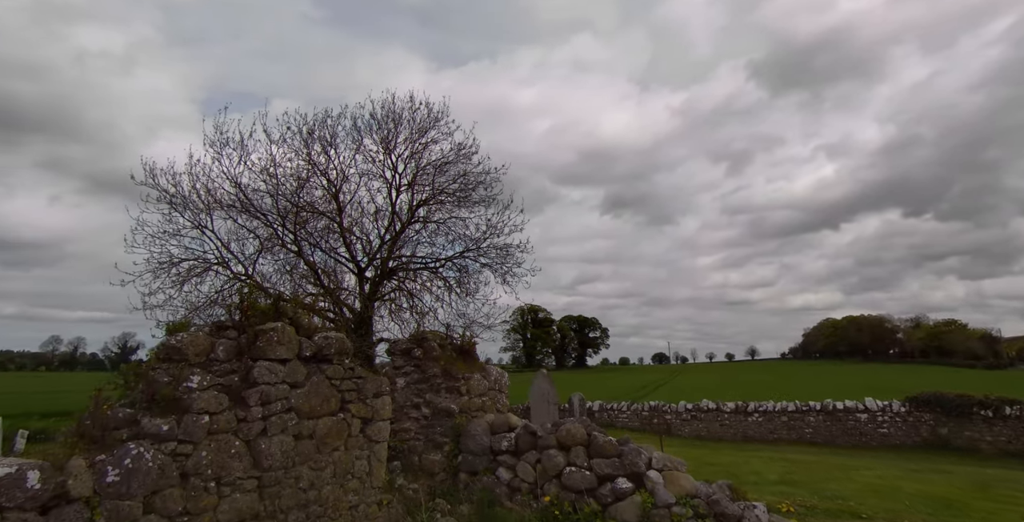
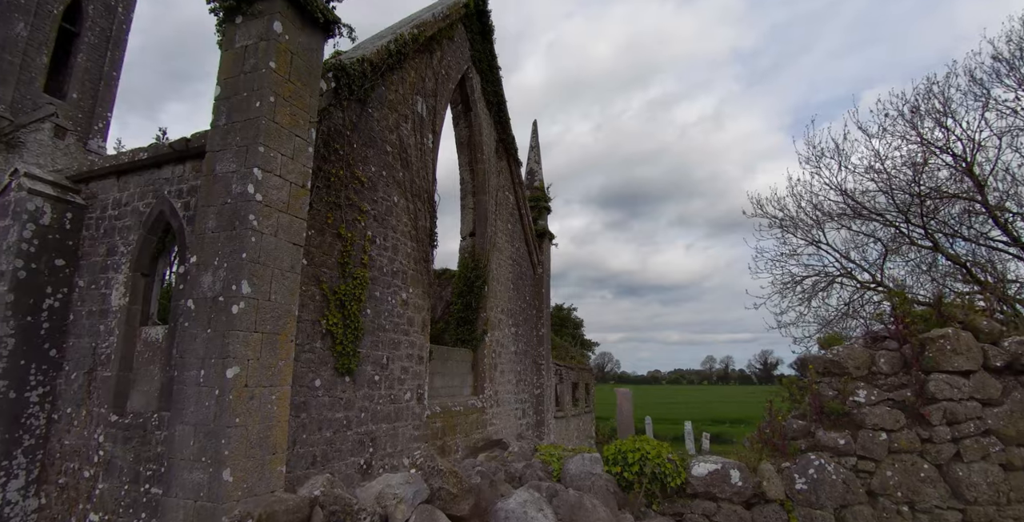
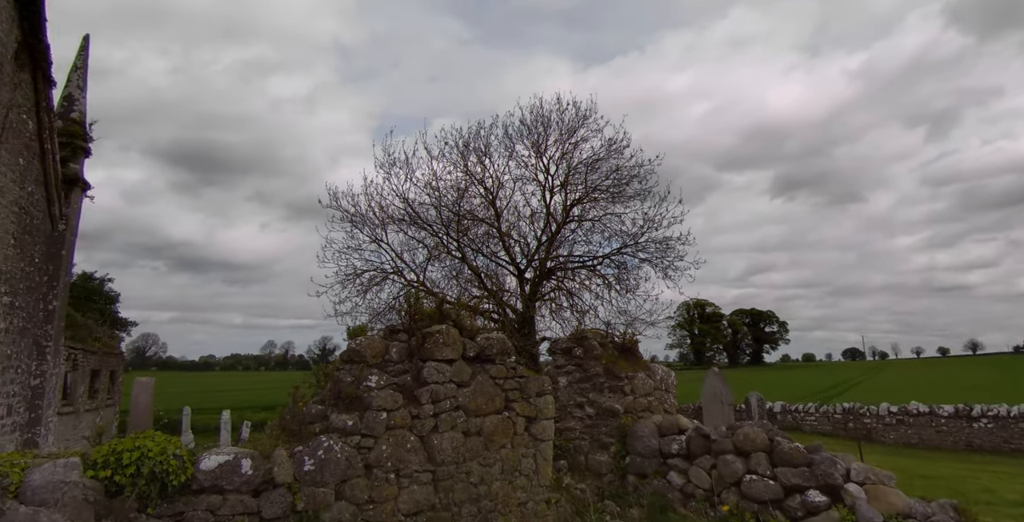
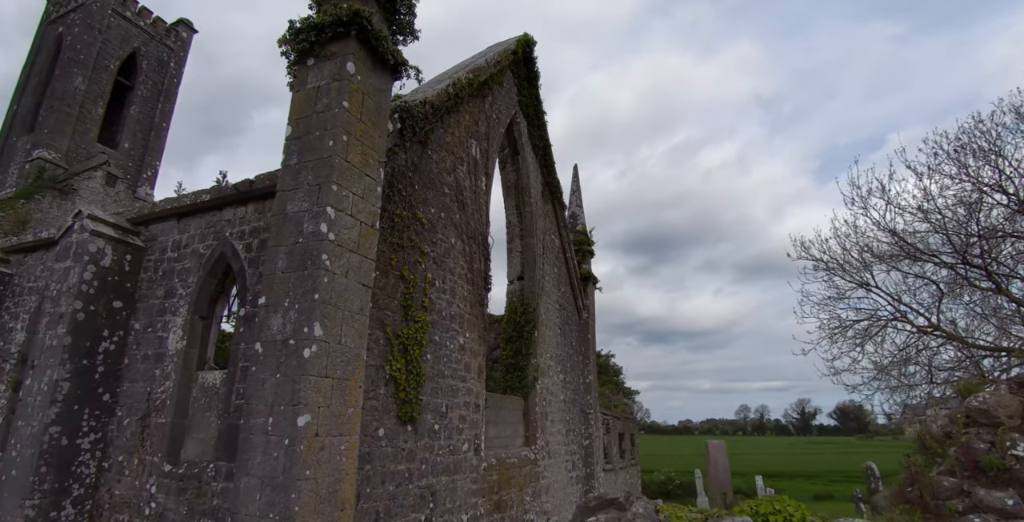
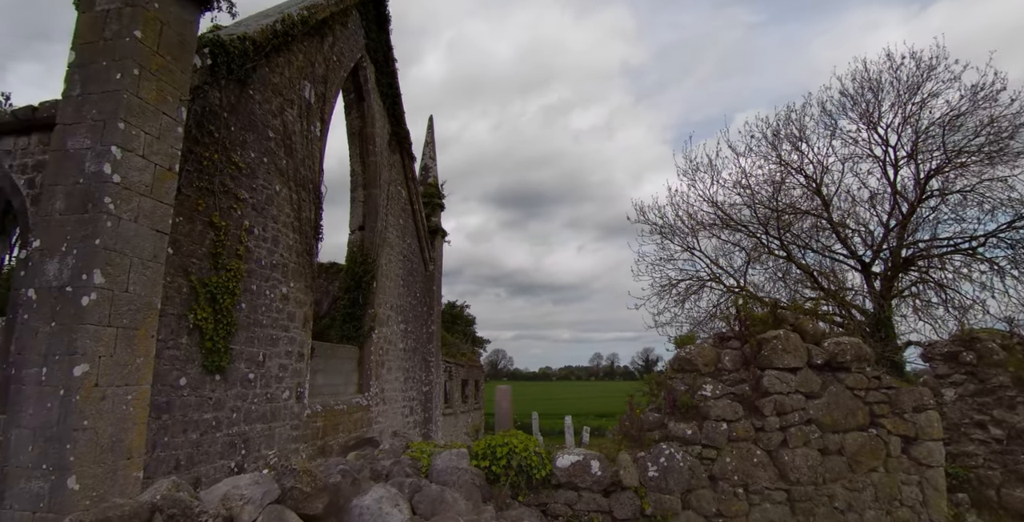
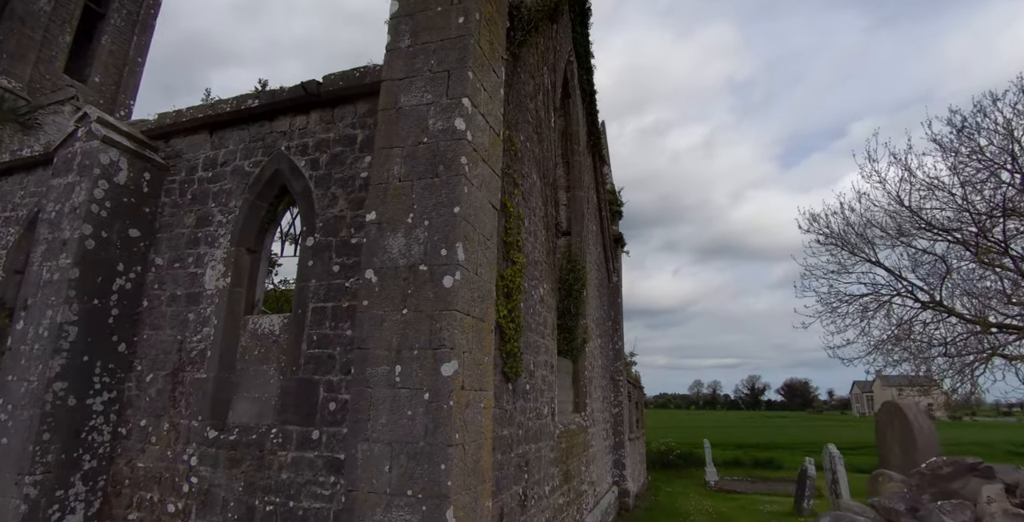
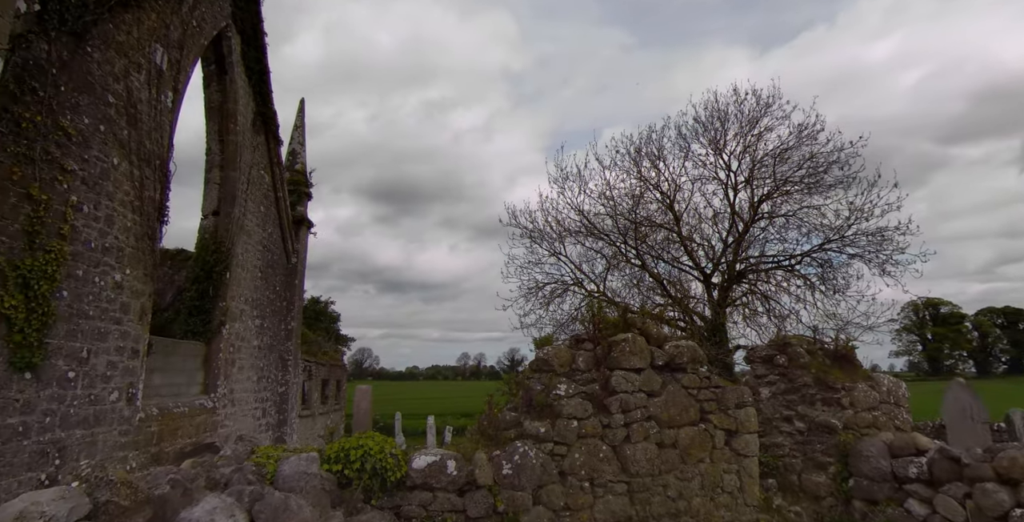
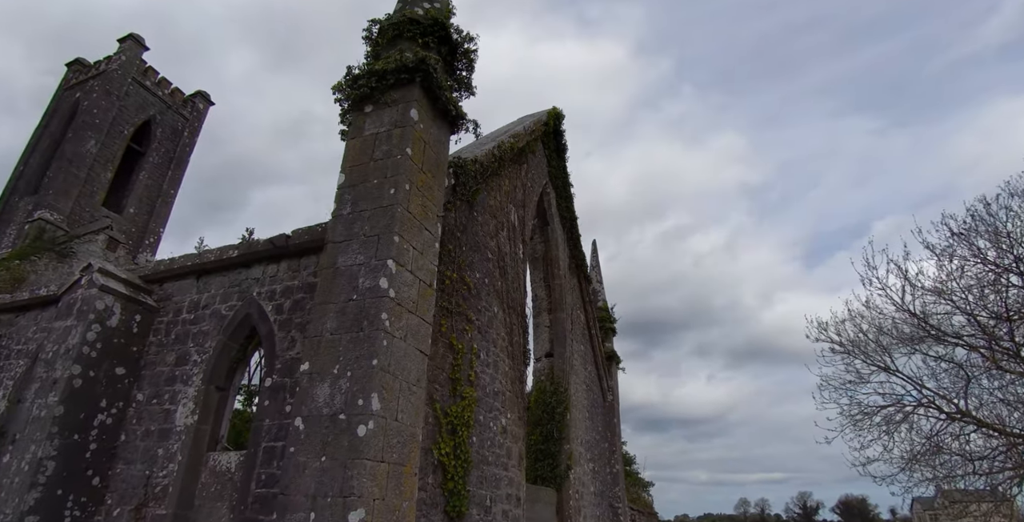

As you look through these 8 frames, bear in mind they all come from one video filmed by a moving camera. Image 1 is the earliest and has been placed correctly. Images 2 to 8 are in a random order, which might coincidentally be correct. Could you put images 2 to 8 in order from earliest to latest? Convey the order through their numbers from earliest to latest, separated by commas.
3, 7, 5, 2, 4, 8, 6
